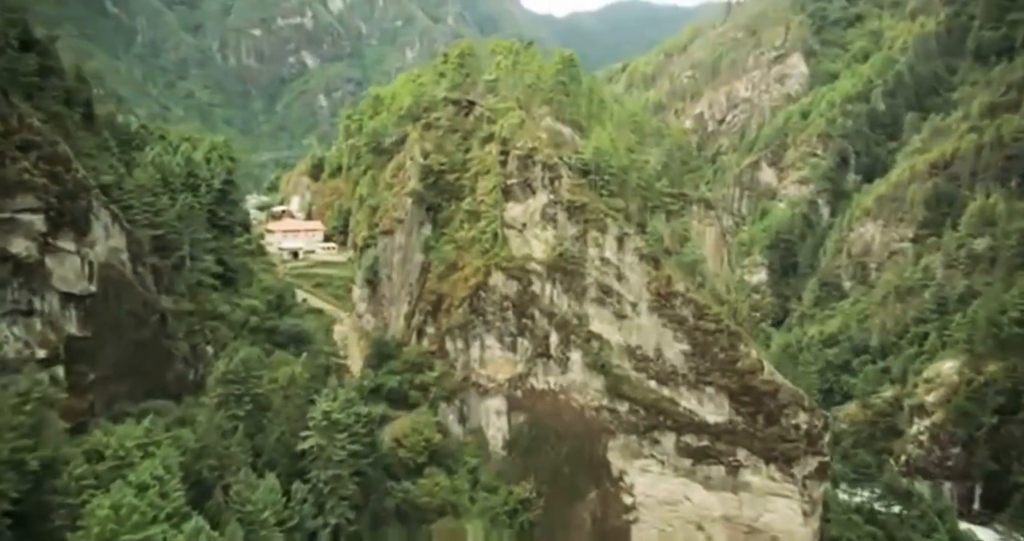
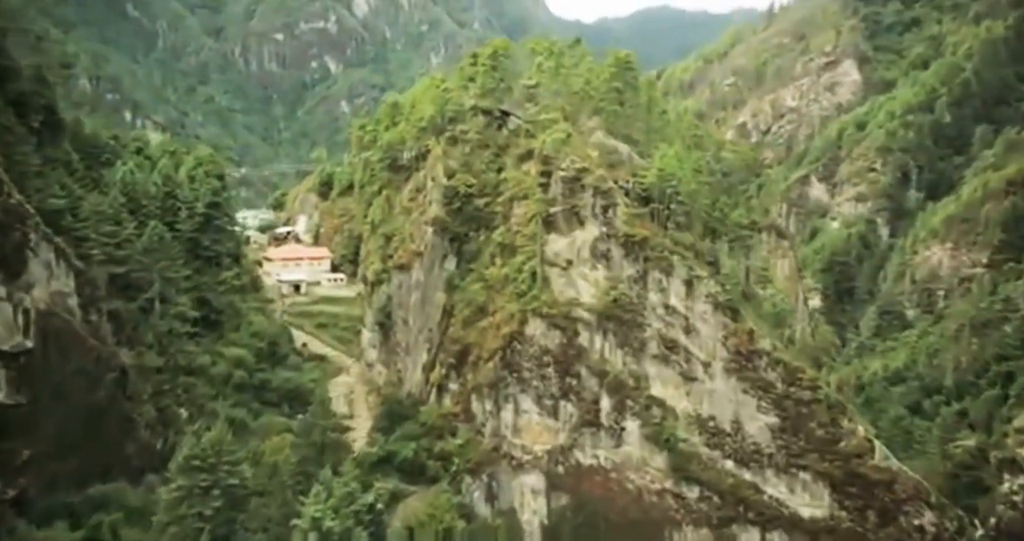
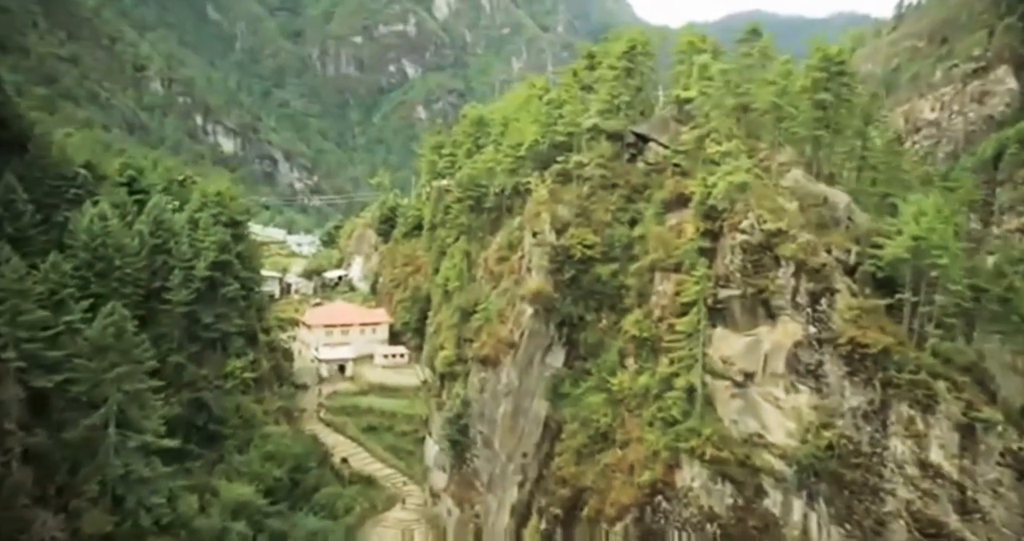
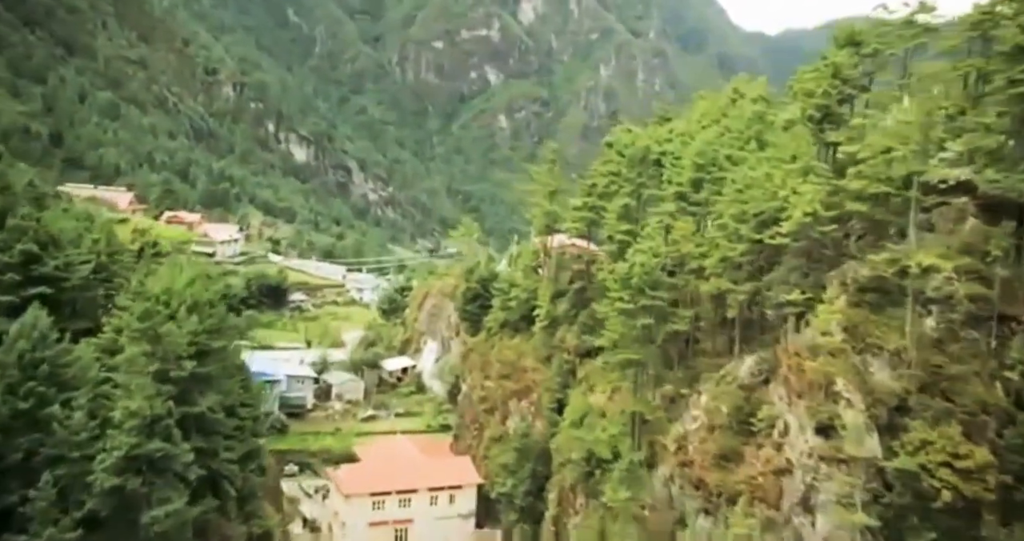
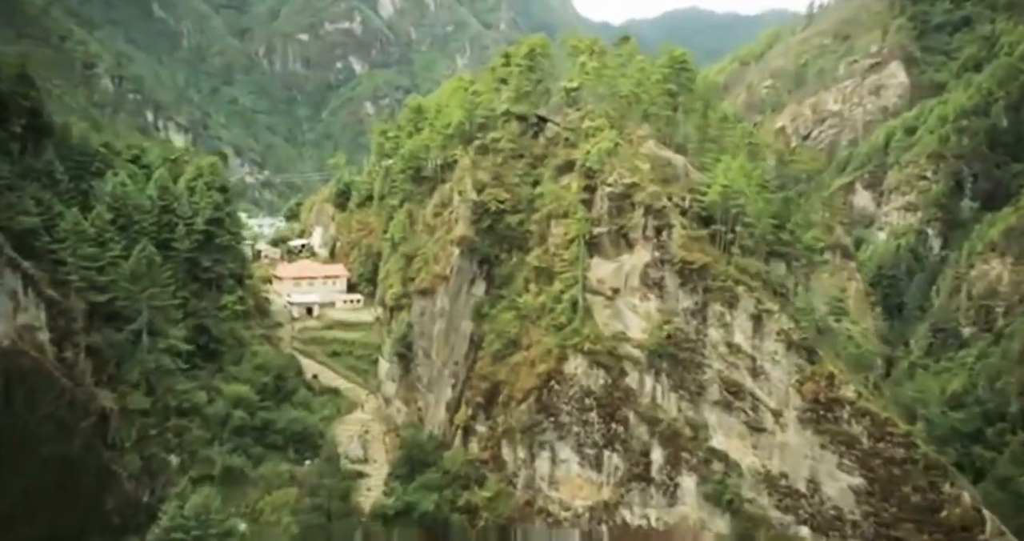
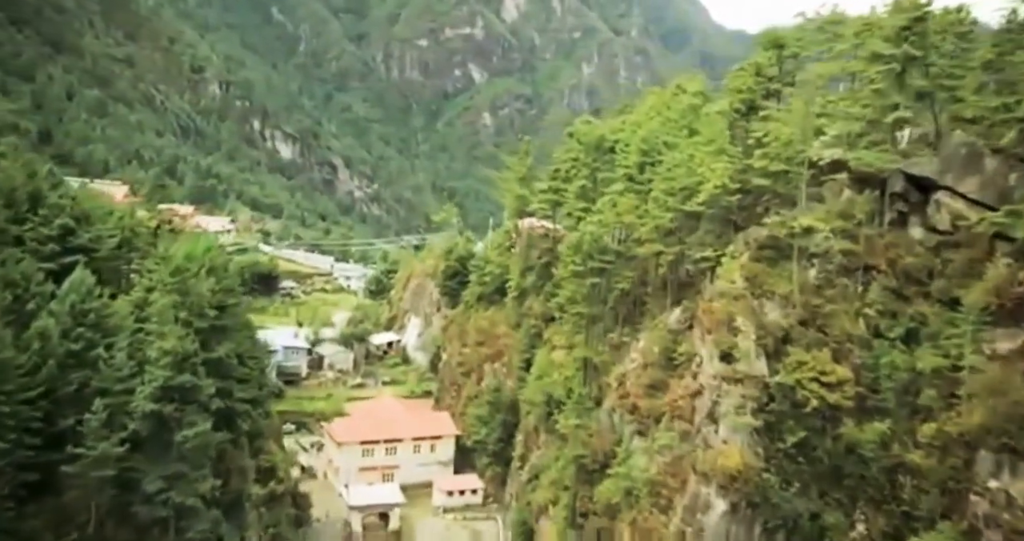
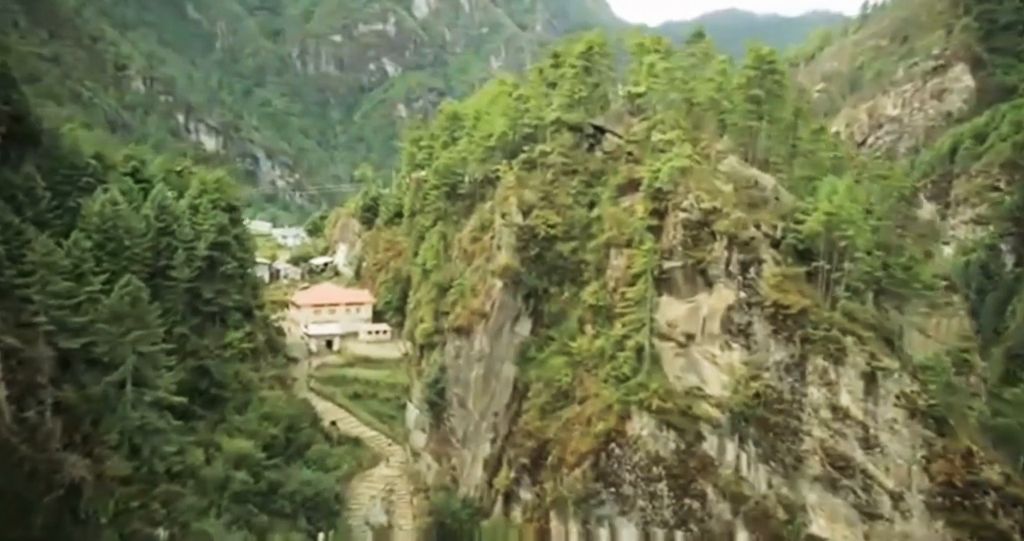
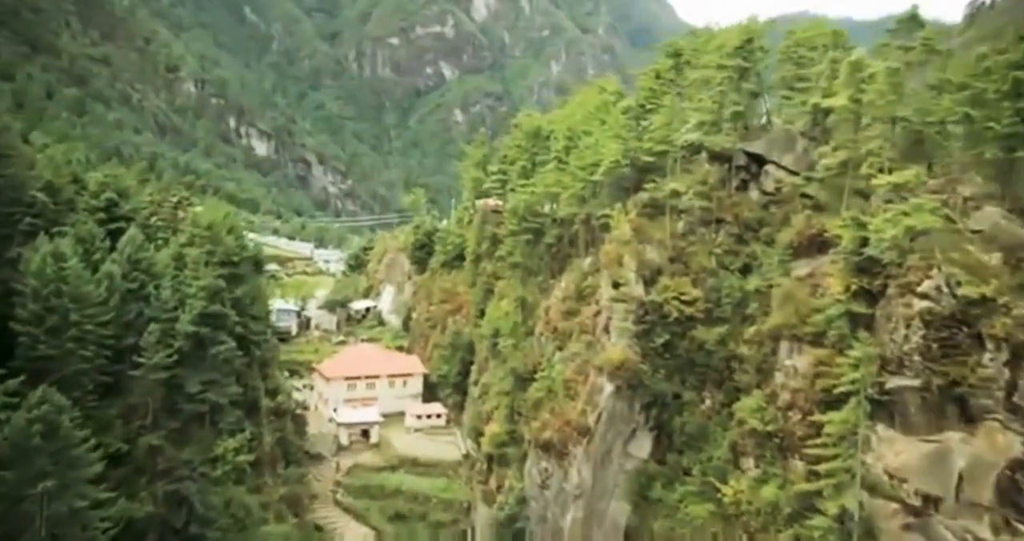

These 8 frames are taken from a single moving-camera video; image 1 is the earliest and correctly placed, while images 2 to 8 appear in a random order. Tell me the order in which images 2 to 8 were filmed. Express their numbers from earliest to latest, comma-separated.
2, 5, 7, 3, 8, 6, 4
